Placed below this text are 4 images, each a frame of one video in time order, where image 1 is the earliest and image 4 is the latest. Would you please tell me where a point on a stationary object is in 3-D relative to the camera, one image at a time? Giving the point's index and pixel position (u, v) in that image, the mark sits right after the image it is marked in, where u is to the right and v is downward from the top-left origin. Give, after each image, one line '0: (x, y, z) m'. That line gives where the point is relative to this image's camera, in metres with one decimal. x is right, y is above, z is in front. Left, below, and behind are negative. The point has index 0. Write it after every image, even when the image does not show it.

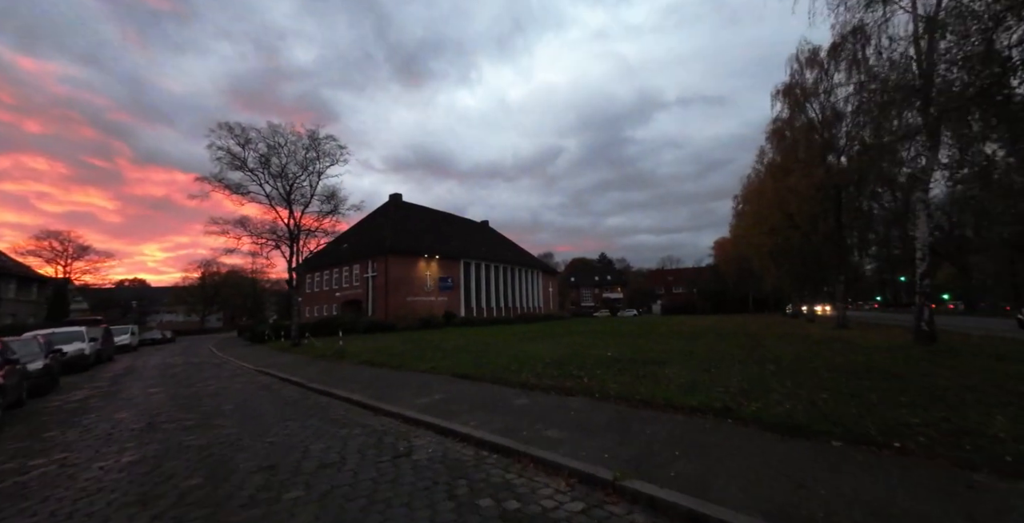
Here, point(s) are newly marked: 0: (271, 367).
0: (-9.1, -4.0, +14.8) m
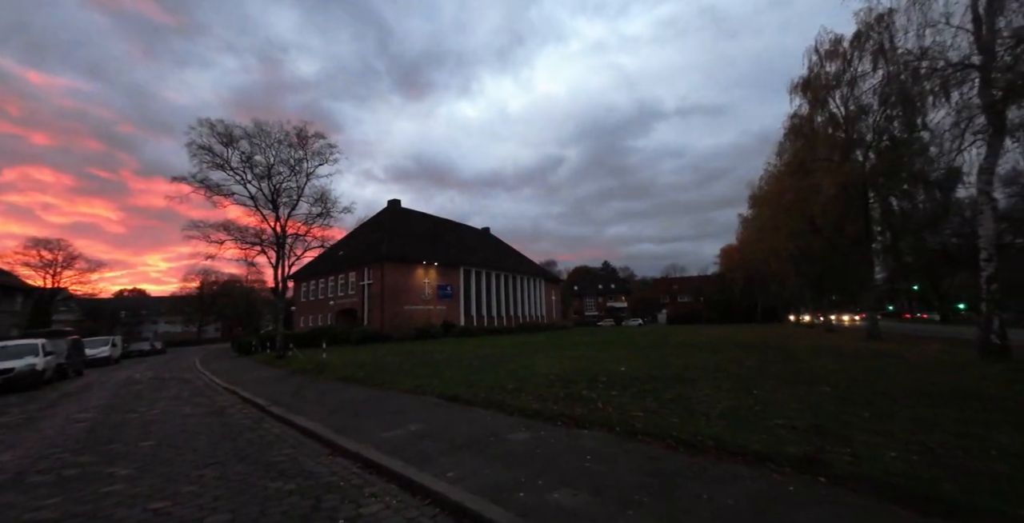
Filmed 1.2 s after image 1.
0: (-9.1, -4.1, +13.2) m
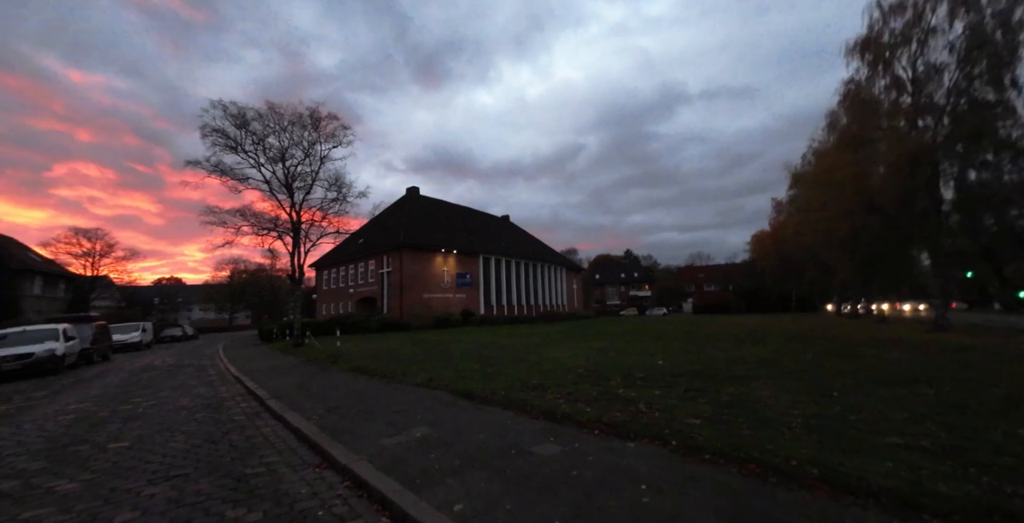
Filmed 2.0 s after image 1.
0: (-8.4, -3.6, +12.7) m
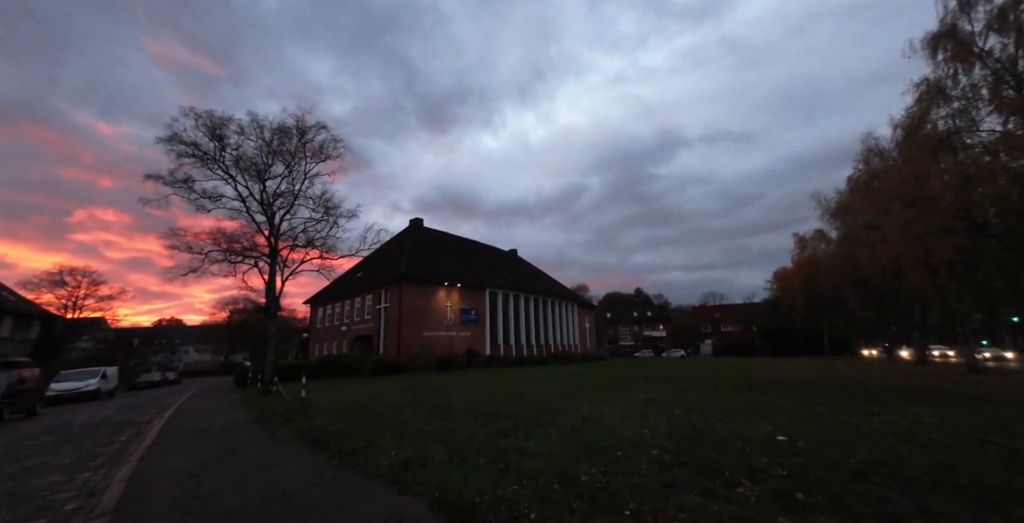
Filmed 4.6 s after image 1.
0: (-8.0, -4.1, +9.2) m
